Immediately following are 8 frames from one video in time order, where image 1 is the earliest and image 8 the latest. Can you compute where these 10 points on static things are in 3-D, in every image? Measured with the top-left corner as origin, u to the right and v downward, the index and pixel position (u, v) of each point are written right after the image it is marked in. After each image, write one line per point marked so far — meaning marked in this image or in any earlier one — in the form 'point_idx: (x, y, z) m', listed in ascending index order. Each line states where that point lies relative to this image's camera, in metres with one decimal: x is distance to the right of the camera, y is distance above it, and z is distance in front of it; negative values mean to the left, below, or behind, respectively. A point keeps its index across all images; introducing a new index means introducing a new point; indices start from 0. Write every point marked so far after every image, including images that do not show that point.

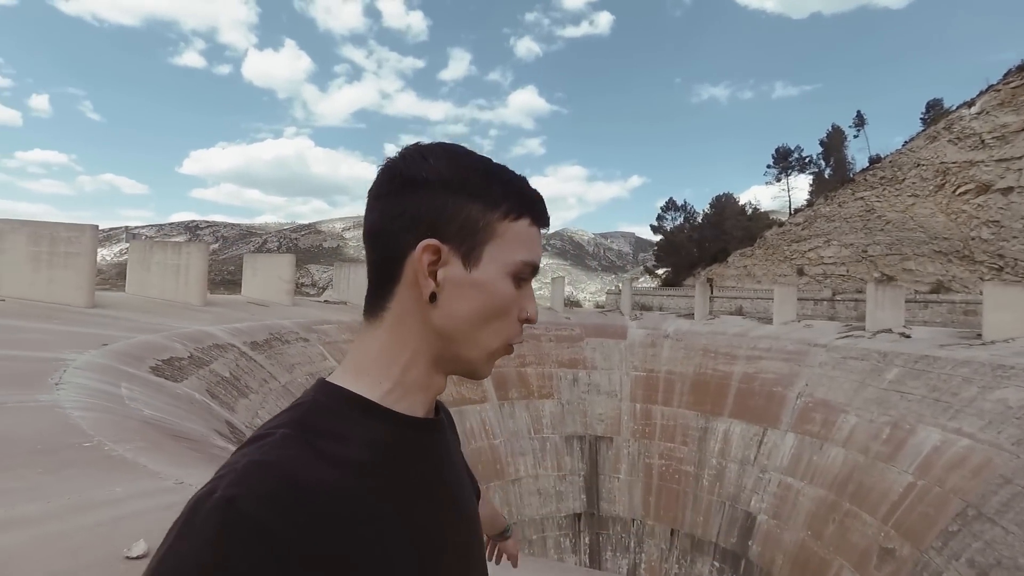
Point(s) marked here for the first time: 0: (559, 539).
0: (+1.2, -6.6, +13.5) m
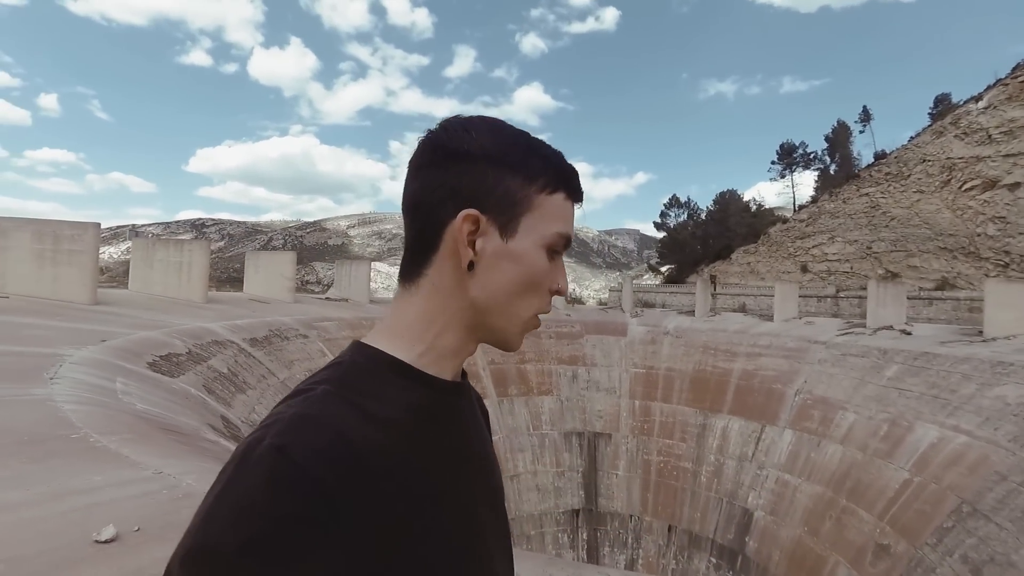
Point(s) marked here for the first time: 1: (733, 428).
0: (+1.2, -6.6, +13.5) m
1: (+6.1, -3.9, +14.1) m
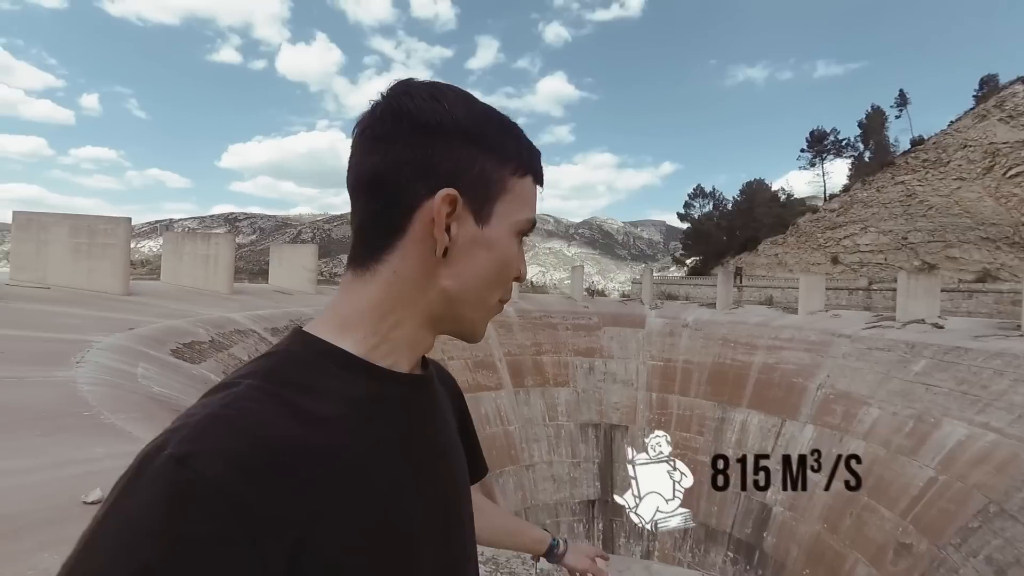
0: (+1.6, -6.3, +13.6) m
1: (+6.6, -3.7, +13.8) m
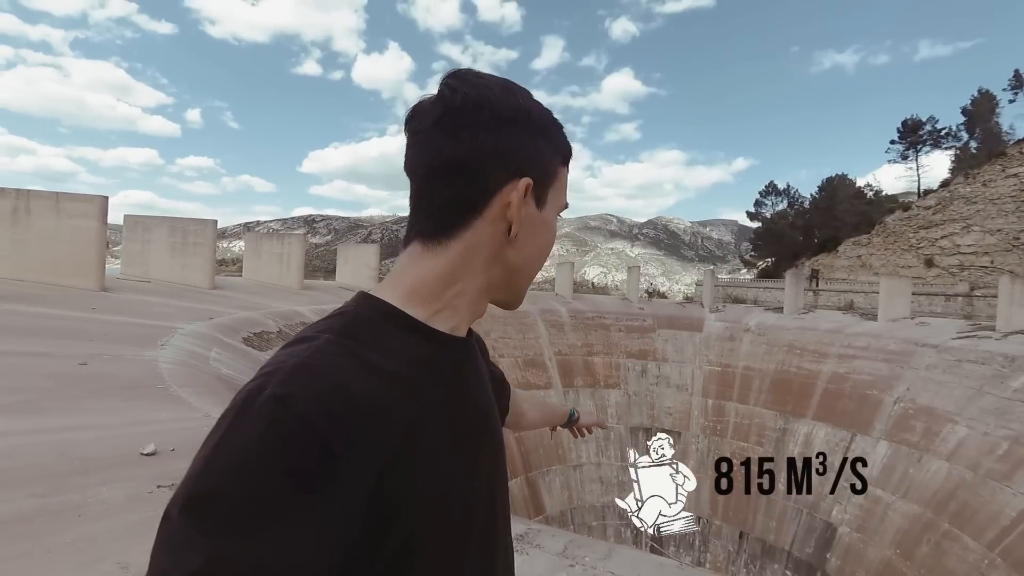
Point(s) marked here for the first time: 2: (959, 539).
0: (+2.8, -6.4, +13.3) m
1: (+7.8, -3.7, +12.9) m
2: (+8.2, -4.6, +9.2) m
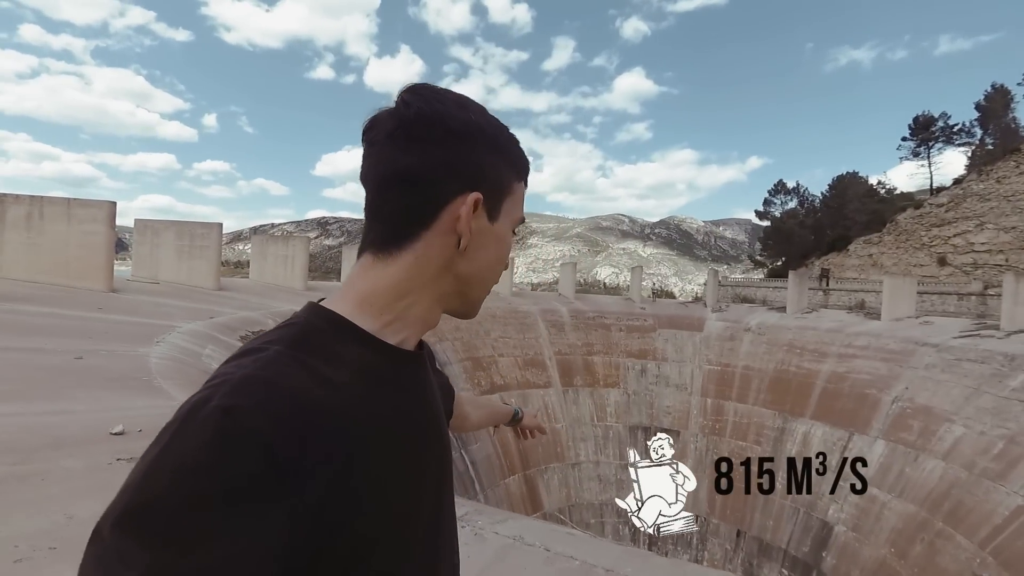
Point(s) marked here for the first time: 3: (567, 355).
0: (+2.8, -6.4, +13.4) m
1: (+7.8, -3.7, +12.9) m
2: (+8.0, -4.6, +9.2) m
3: (+1.8, -2.2, +16.3) m
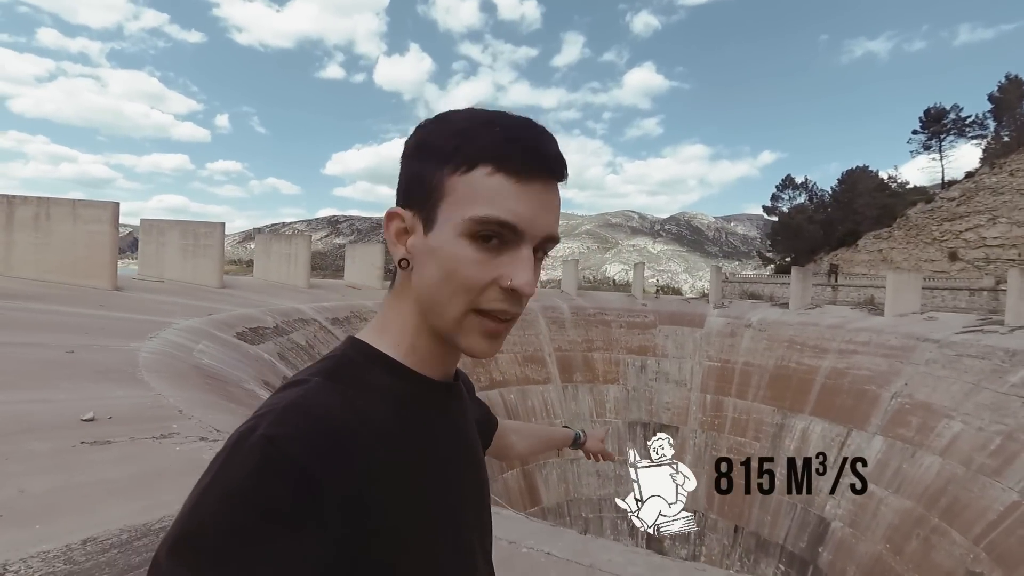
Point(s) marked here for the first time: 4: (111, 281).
0: (+2.8, -6.3, +13.5) m
1: (+7.7, -3.6, +12.9) m
2: (+7.9, -4.5, +9.2) m
3: (+1.8, -2.1, +16.4) m
4: (-7.5, +0.1, +9.4) m
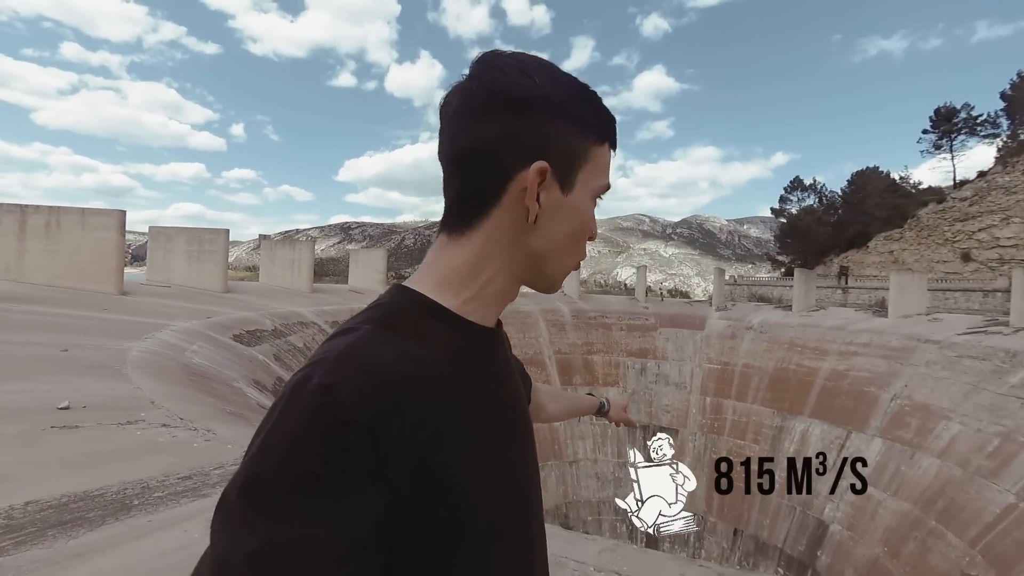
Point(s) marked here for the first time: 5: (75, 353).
0: (+2.8, -6.3, +13.6) m
1: (+7.7, -3.6, +12.8) m
2: (+7.8, -4.5, +9.1) m
3: (+1.8, -2.2, +16.5) m
4: (-7.6, 0.0, +9.8) m
5: (-4.1, -0.6, +4.7) m
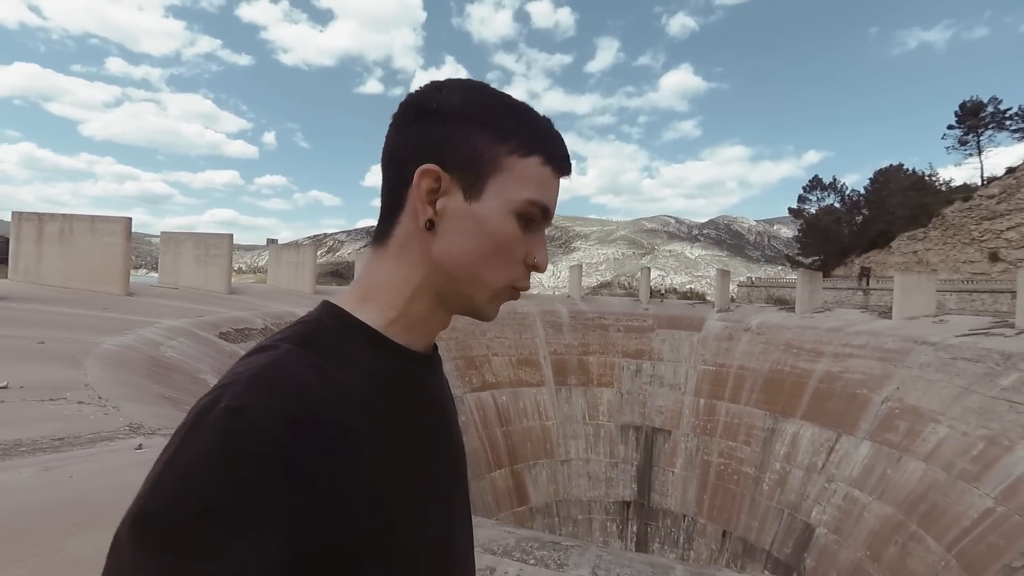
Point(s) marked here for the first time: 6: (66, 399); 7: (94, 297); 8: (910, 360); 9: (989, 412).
0: (+2.5, -6.4, +13.7) m
1: (+7.4, -3.7, +12.6) m
2: (+7.3, -4.5, +8.9) m
3: (+1.7, -2.2, +16.7) m
4: (-8.1, 0.0, +10.5) m
5: (-4.8, -0.6, +5.3) m
6: (-3.0, -0.8, +3.4) m
7: (-8.1, -0.2, +9.8) m
8: (+9.6, -1.7, +12.2) m
9: (+9.2, -2.4, +9.7) m
